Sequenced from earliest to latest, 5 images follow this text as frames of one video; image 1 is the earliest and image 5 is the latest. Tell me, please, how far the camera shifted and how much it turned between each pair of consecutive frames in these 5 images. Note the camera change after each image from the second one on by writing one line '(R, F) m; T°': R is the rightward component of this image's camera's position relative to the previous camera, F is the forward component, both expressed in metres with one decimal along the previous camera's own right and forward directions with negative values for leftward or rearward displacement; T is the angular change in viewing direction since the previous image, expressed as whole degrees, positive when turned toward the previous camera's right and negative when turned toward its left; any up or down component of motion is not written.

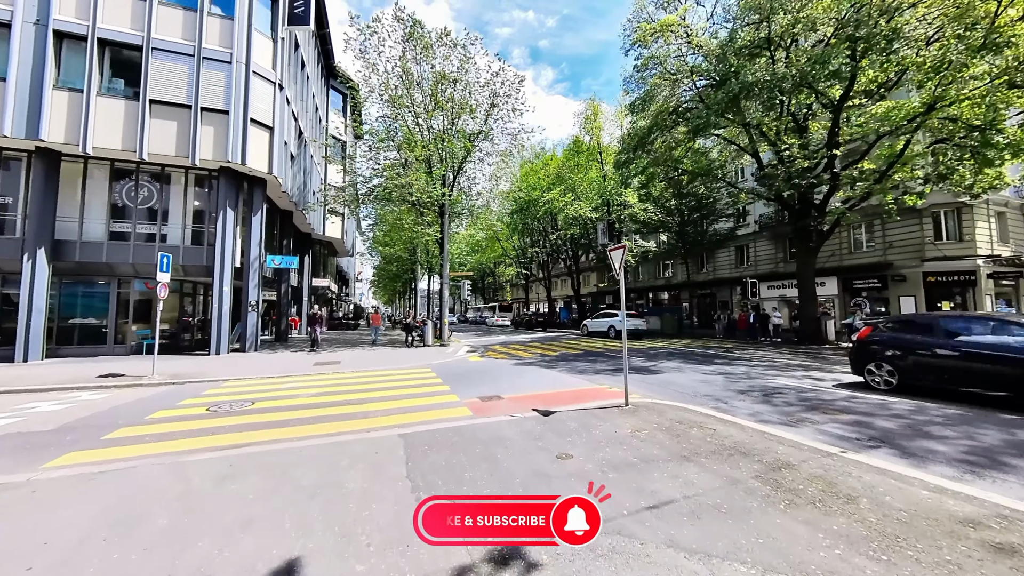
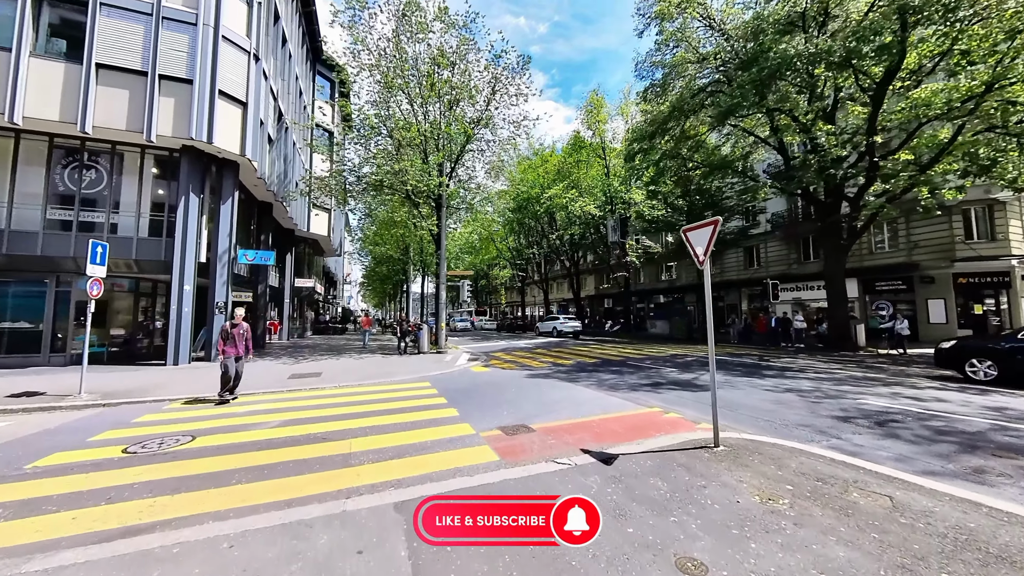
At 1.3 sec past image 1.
(-0.7, +2.0) m; +1°
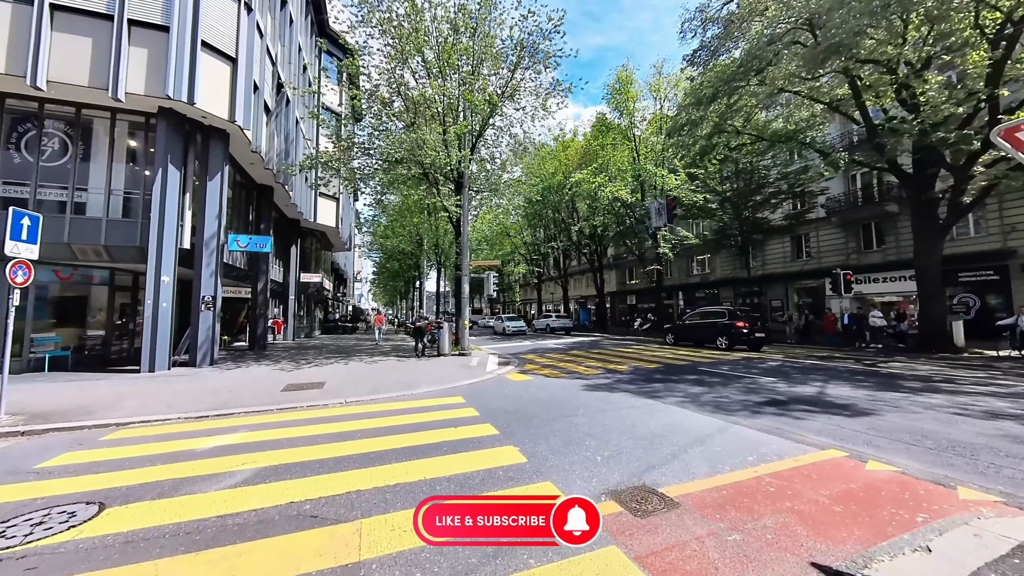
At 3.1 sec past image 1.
(-1.0, +2.5) m; -1°
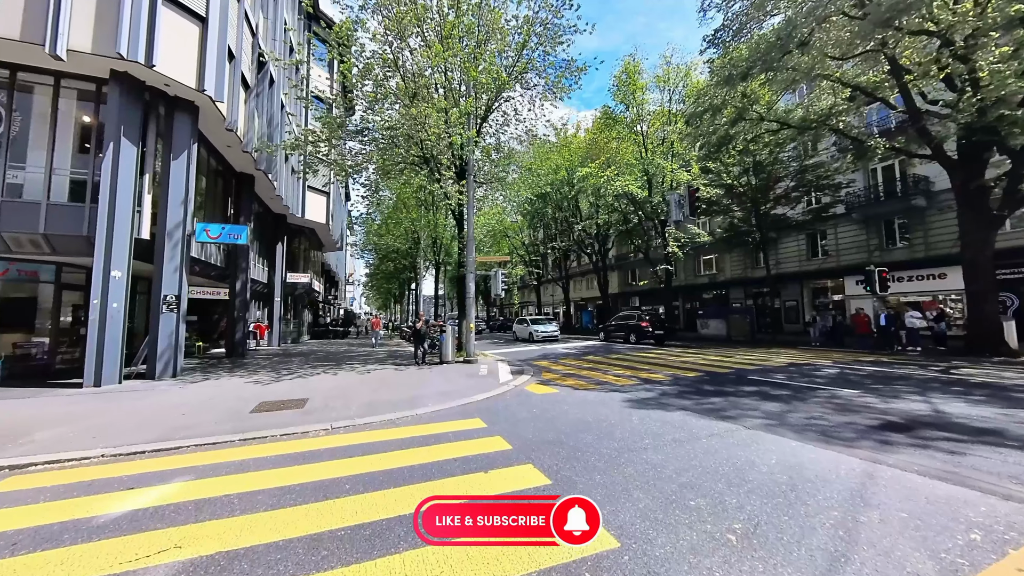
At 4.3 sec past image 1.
(-0.6, +1.7) m; +1°
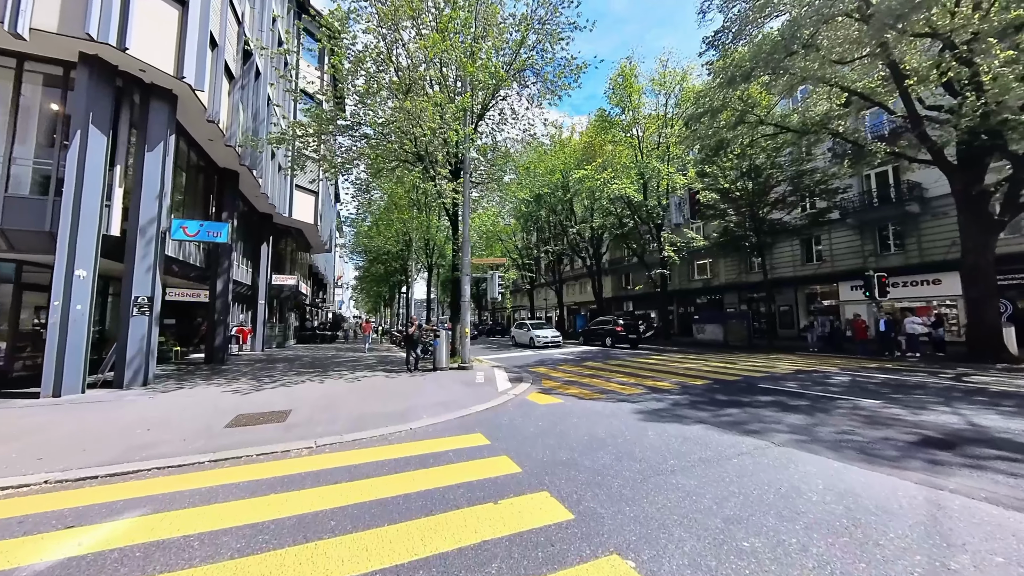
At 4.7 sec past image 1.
(-0.2, +0.5) m; +1°
